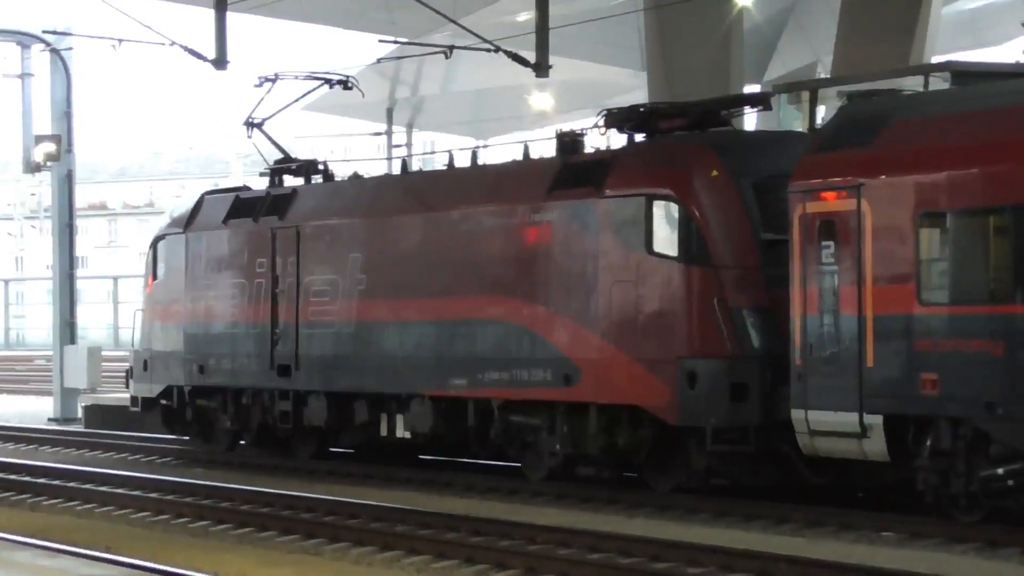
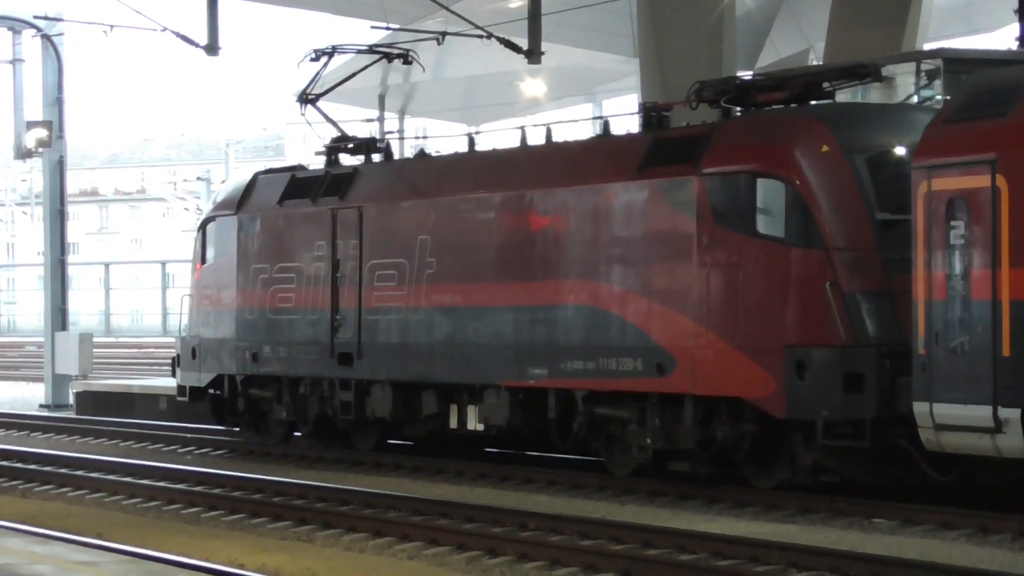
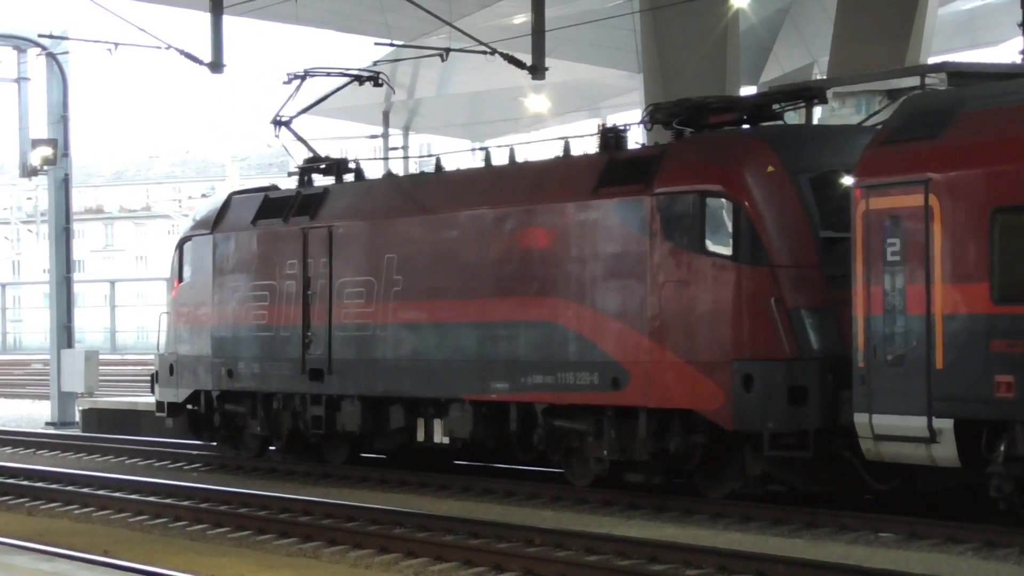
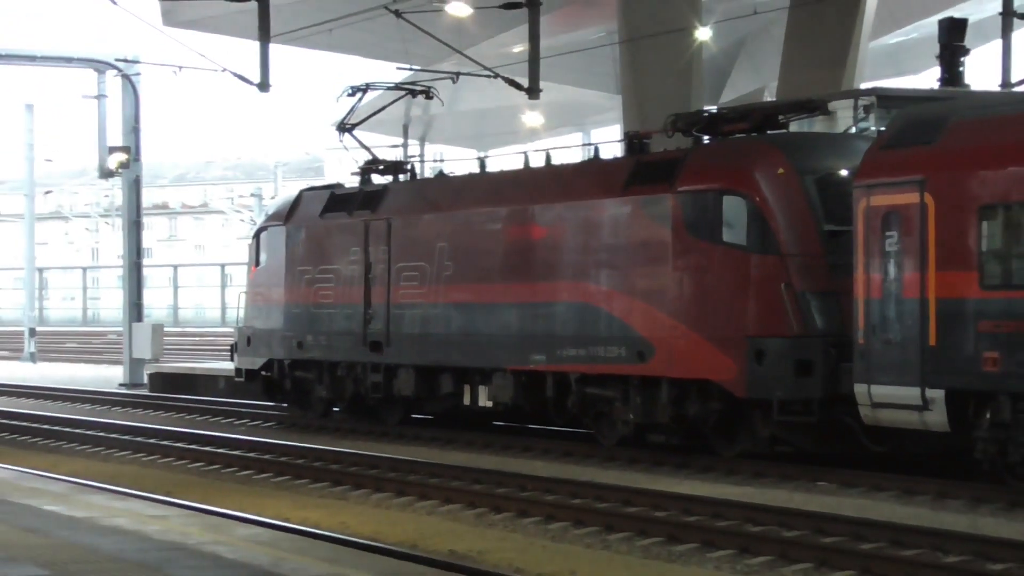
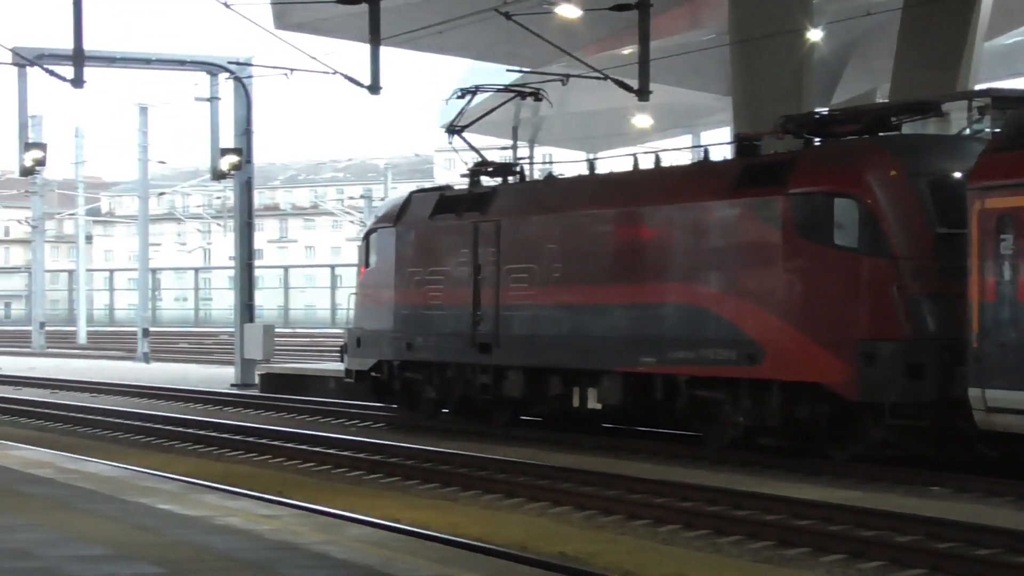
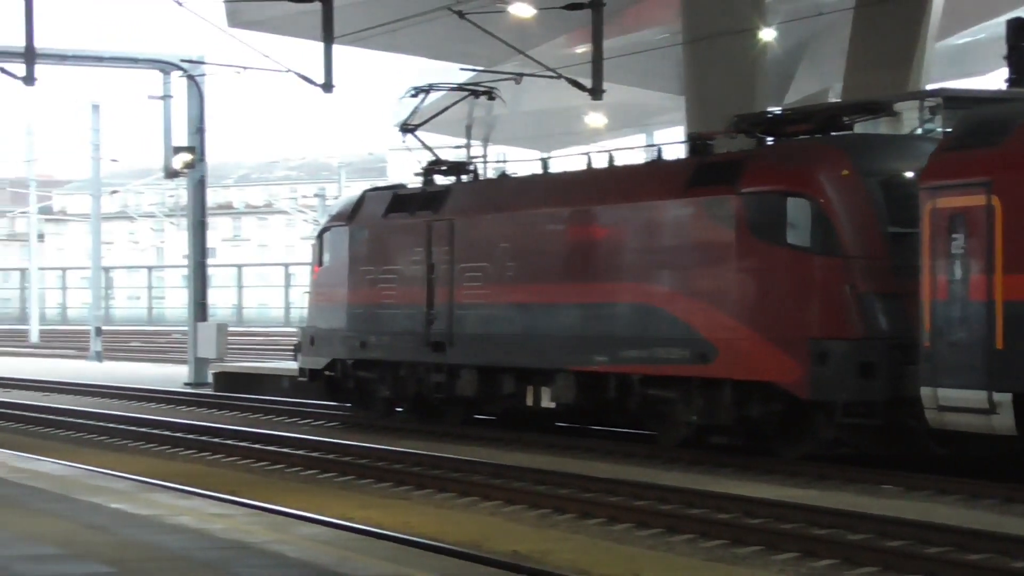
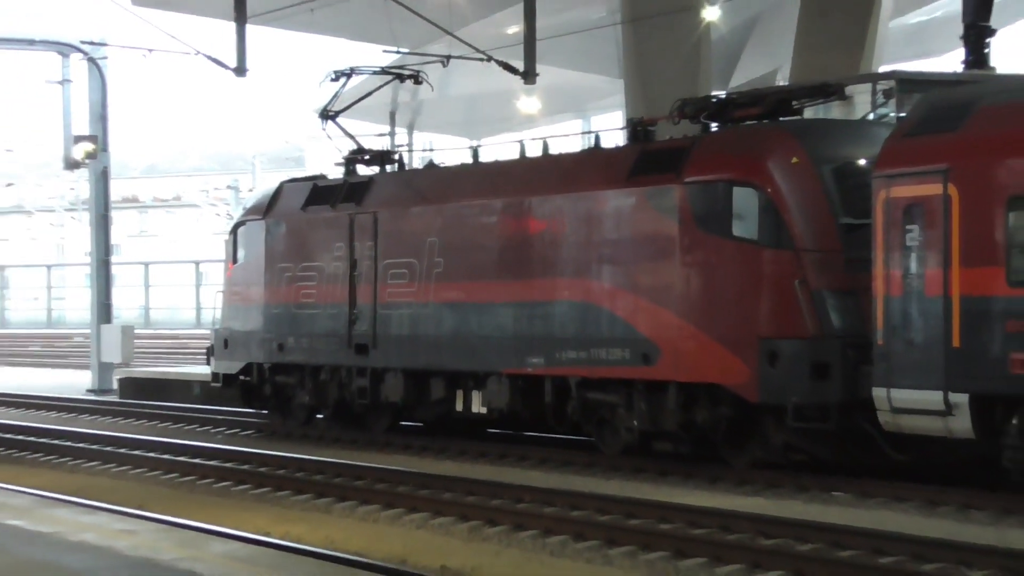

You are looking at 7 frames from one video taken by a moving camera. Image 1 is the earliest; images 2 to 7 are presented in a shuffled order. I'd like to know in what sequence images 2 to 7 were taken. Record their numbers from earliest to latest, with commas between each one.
3, 2, 7, 4, 6, 5
